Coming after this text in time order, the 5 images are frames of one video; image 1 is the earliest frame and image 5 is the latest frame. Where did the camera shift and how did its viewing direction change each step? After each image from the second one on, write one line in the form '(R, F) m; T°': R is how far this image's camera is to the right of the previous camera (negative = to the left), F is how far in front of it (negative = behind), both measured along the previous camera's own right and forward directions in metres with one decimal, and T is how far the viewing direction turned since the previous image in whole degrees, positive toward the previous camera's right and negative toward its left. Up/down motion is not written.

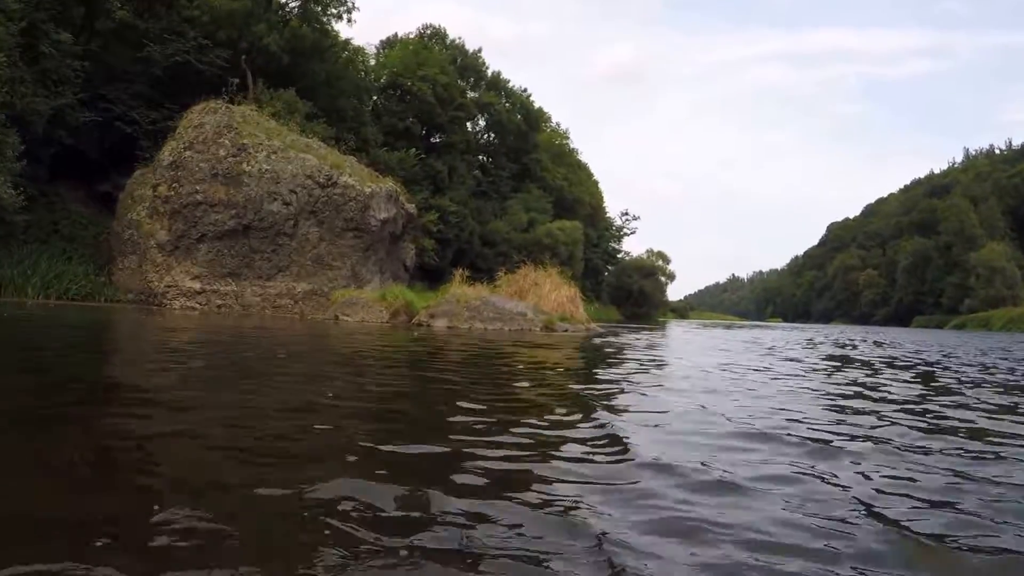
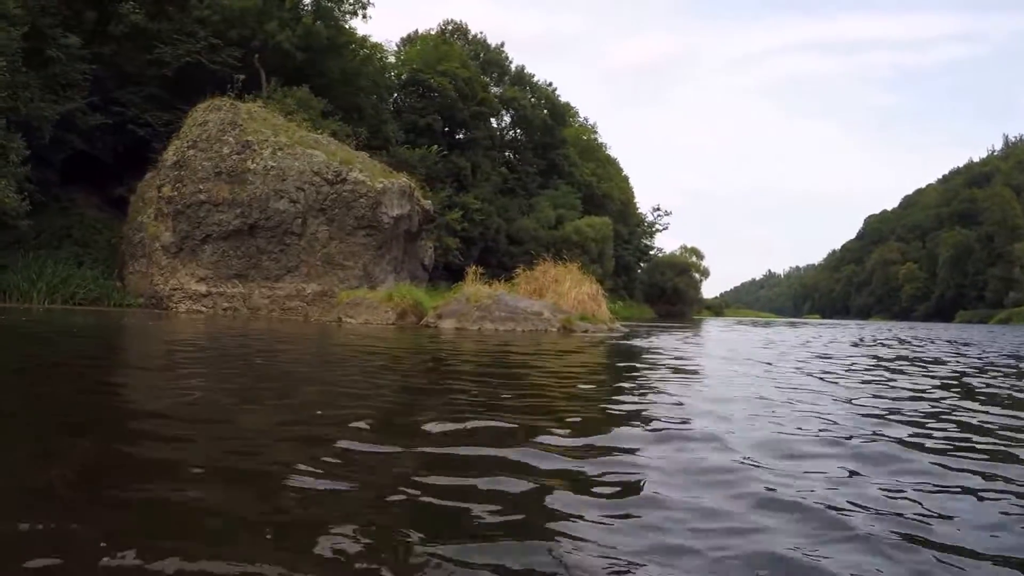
(+0.3, +0.7) m; -3°
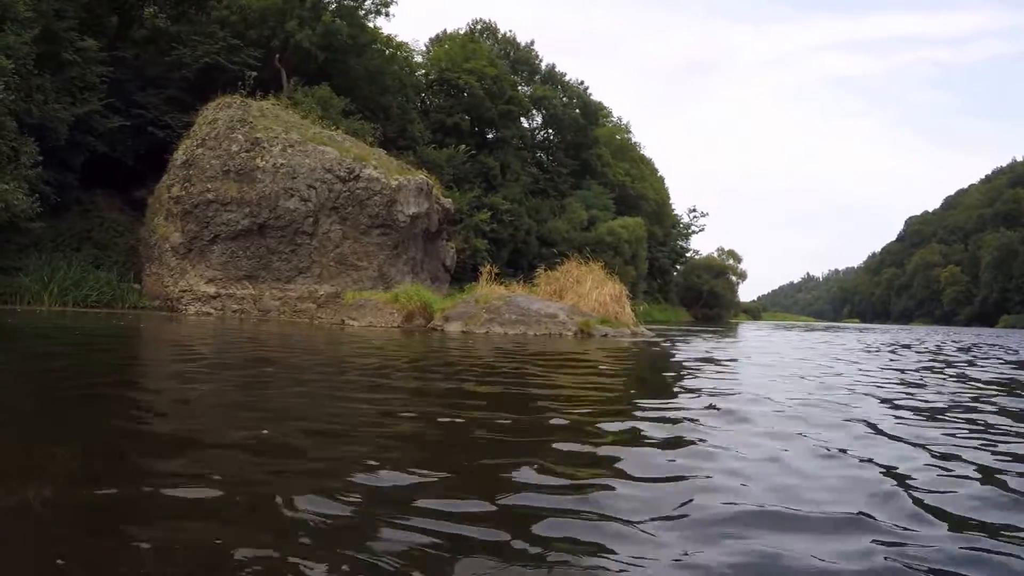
(+0.4, +0.6) m; -3°
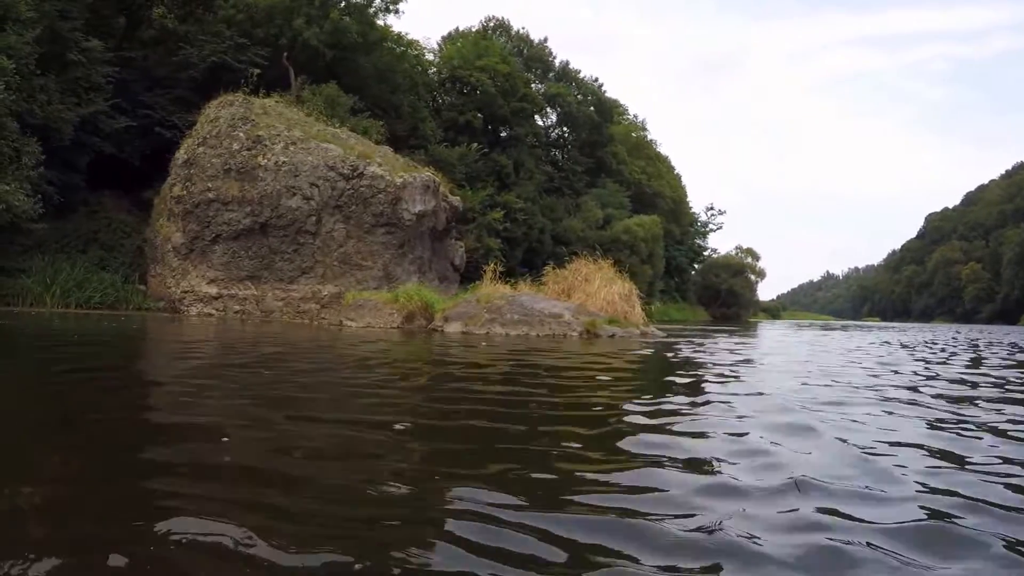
(+0.2, +0.3) m; -2°
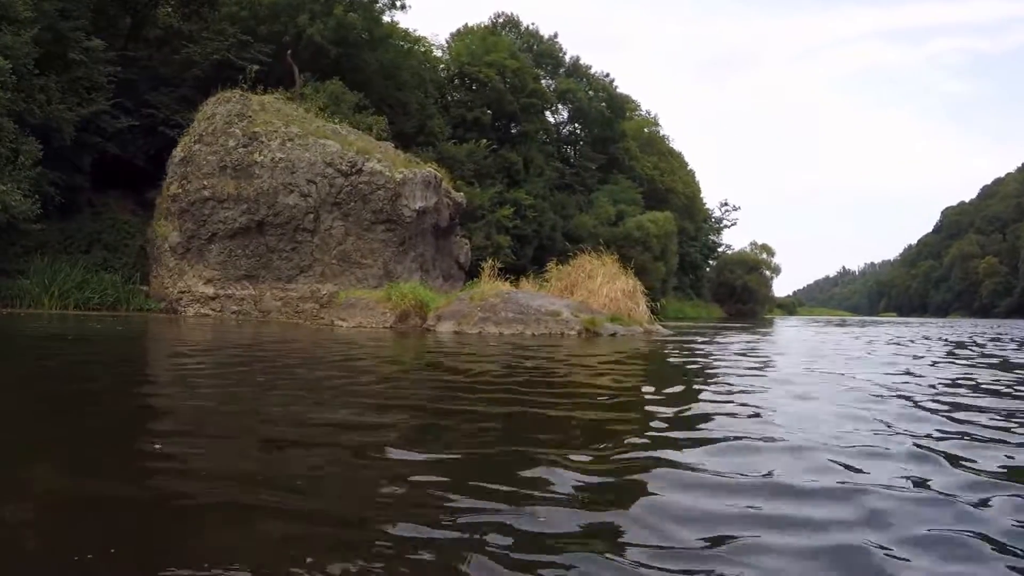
(+0.3, +0.3) m; -1°
